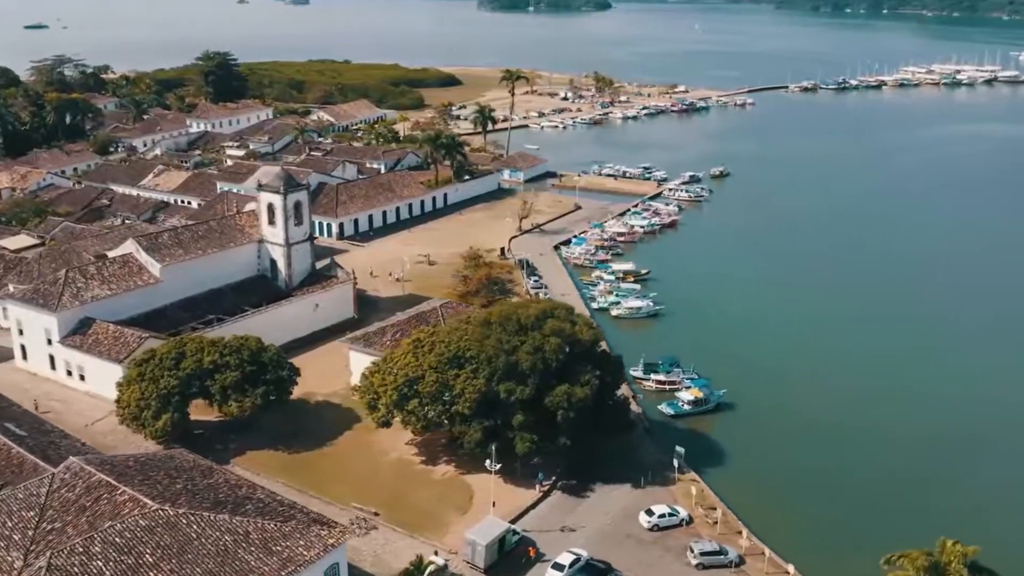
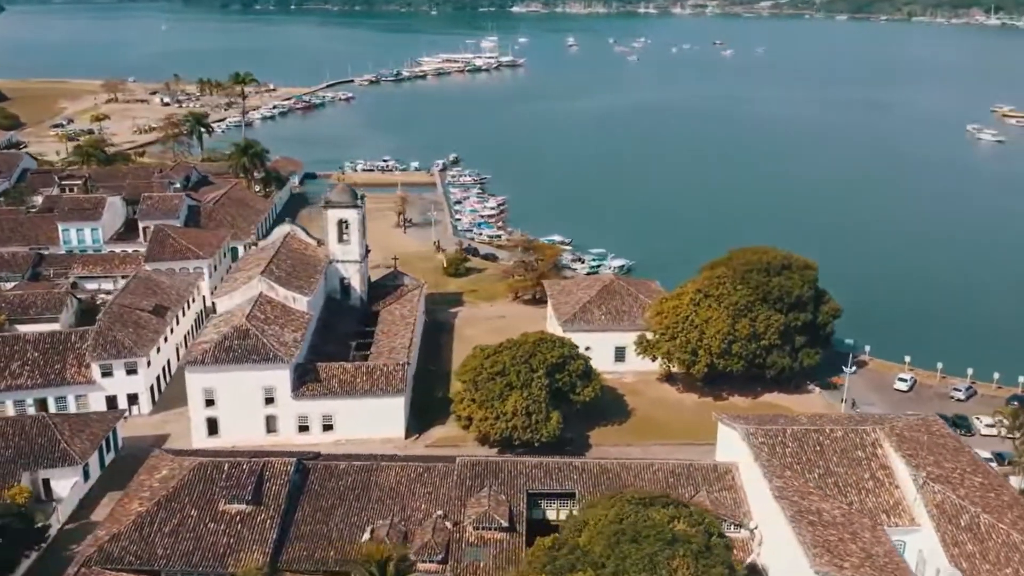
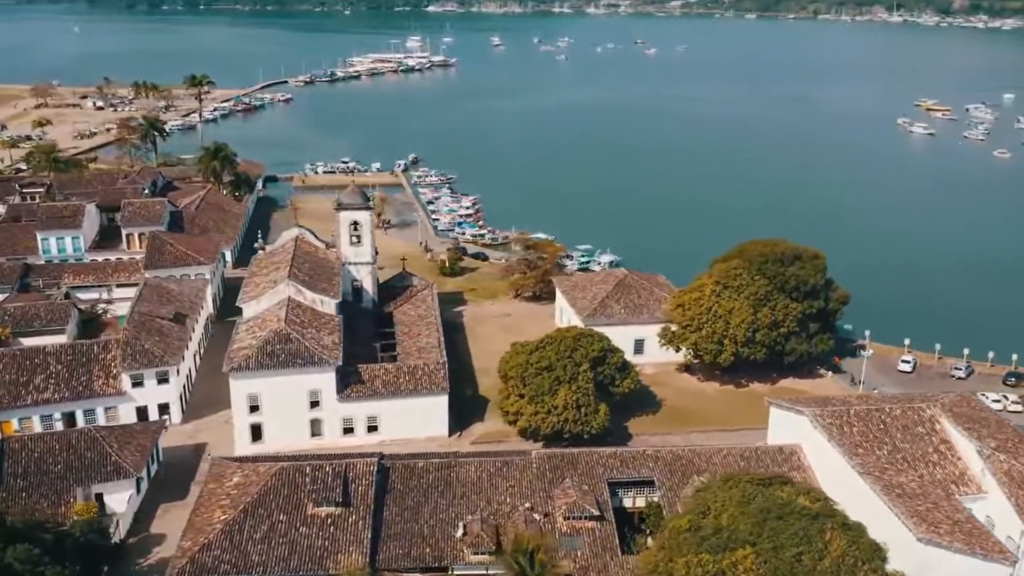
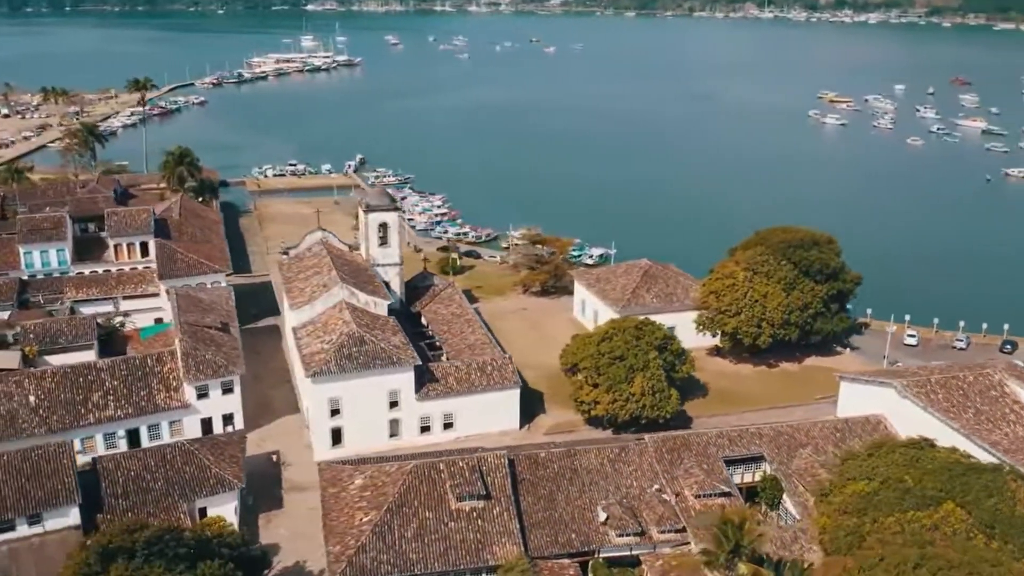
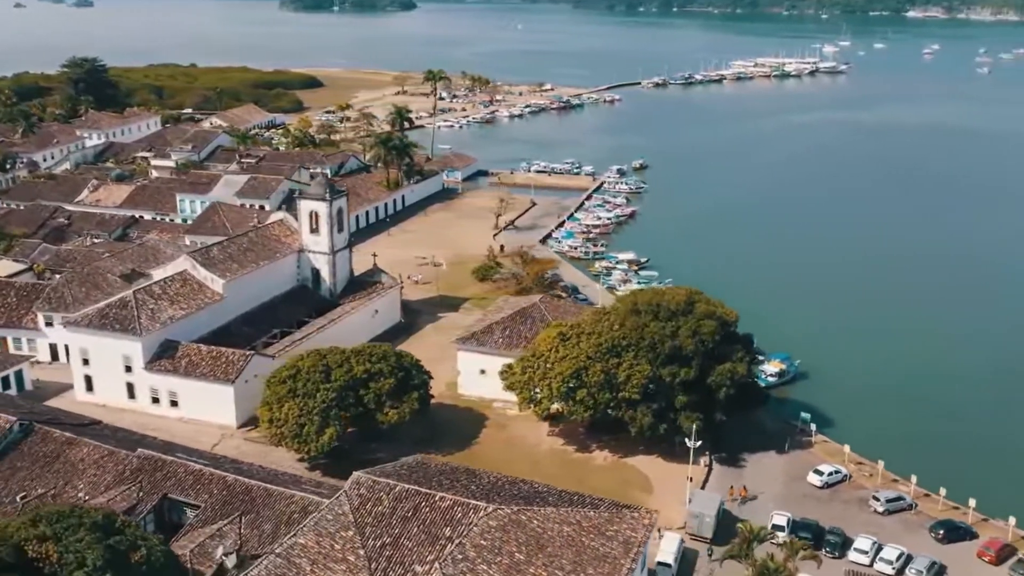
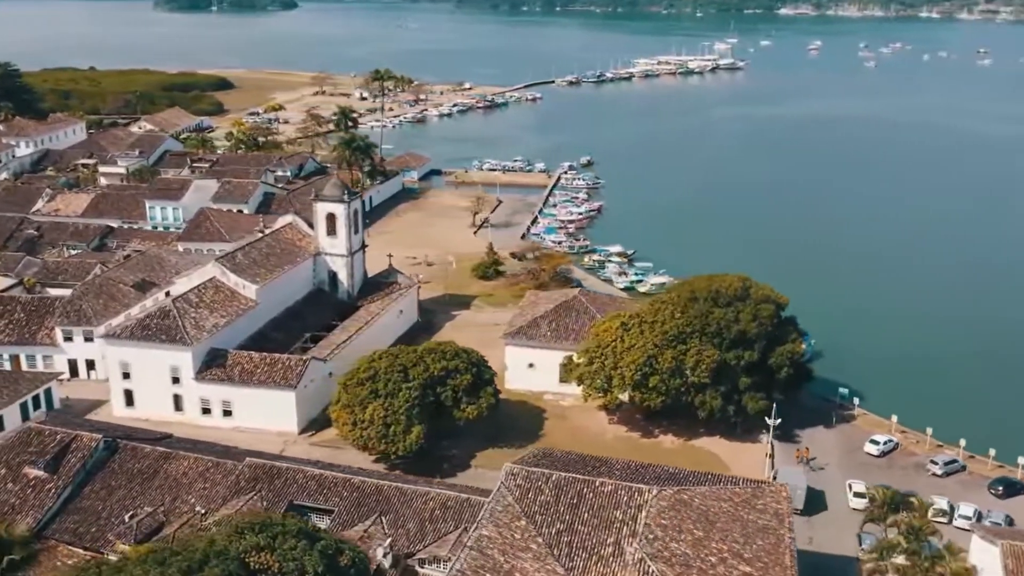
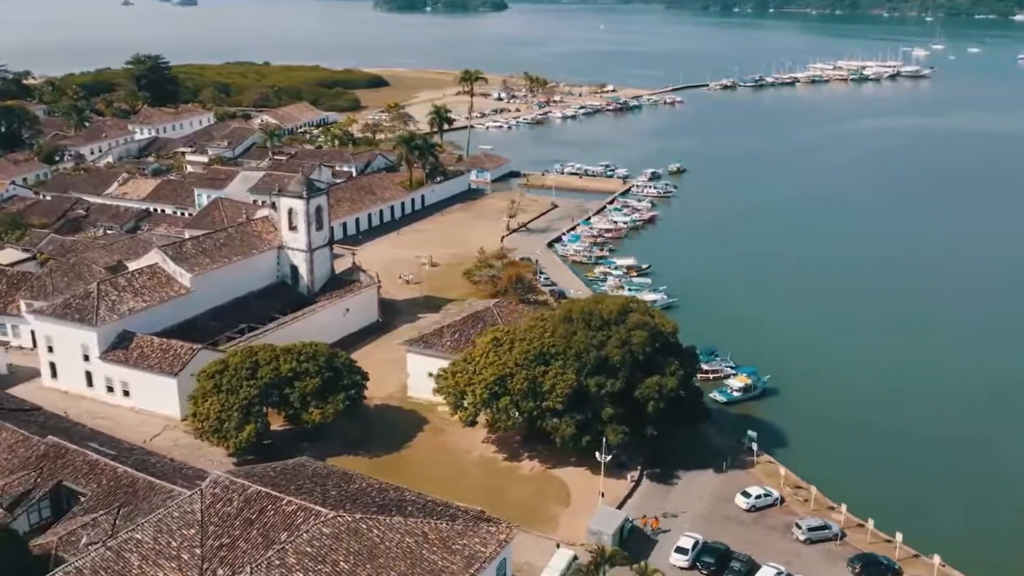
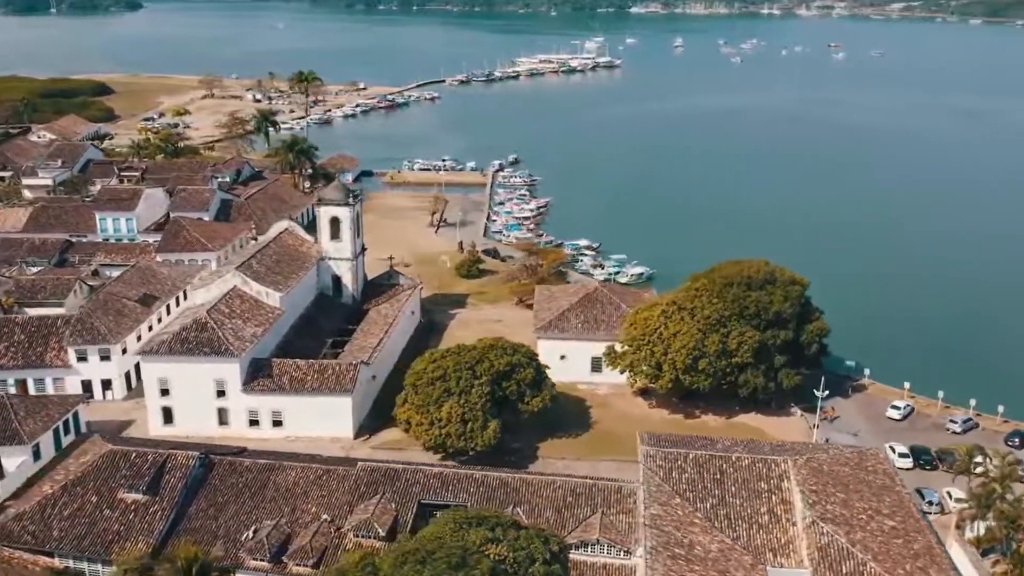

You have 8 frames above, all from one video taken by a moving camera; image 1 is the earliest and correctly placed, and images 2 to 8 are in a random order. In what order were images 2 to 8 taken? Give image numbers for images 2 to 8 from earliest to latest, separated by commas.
7, 5, 6, 8, 2, 3, 4
